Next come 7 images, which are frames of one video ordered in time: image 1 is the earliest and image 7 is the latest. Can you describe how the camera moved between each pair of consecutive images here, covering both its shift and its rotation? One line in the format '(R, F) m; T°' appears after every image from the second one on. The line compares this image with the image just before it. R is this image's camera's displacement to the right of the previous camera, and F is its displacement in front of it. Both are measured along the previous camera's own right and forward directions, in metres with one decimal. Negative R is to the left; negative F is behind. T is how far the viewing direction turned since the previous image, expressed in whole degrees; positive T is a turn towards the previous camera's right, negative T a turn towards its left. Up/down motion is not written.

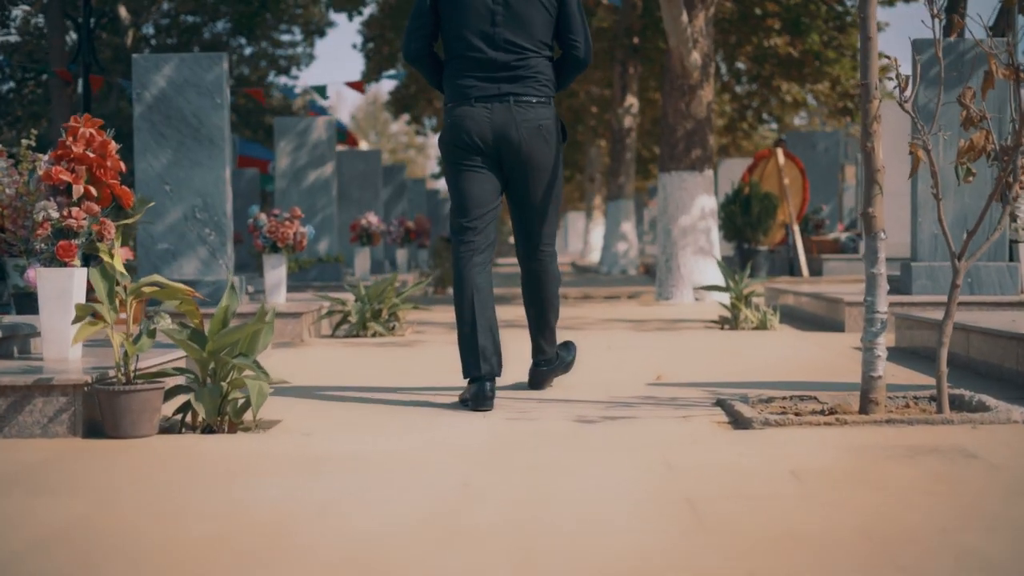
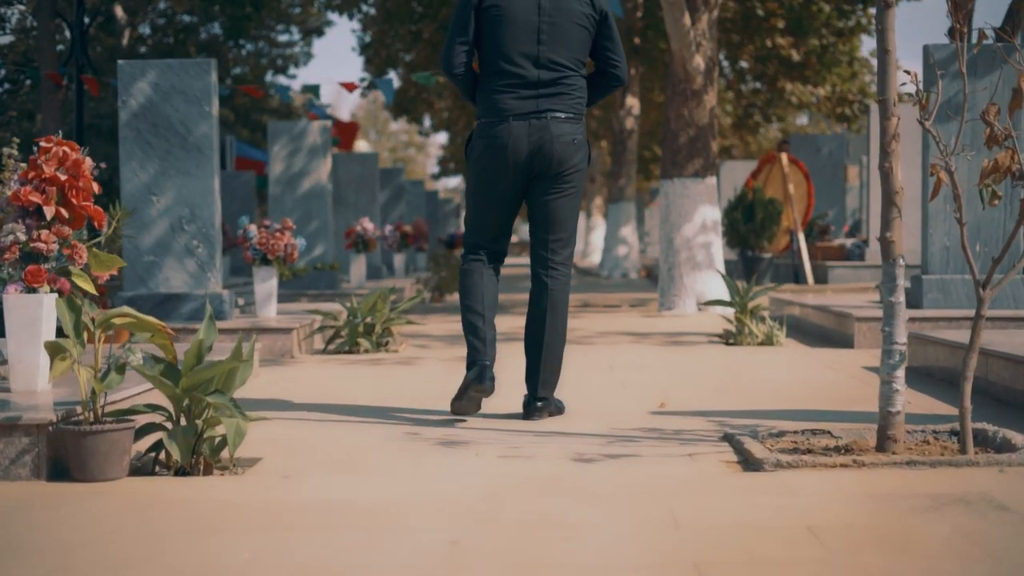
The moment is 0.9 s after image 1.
(0.0, +0.4) m; 0°
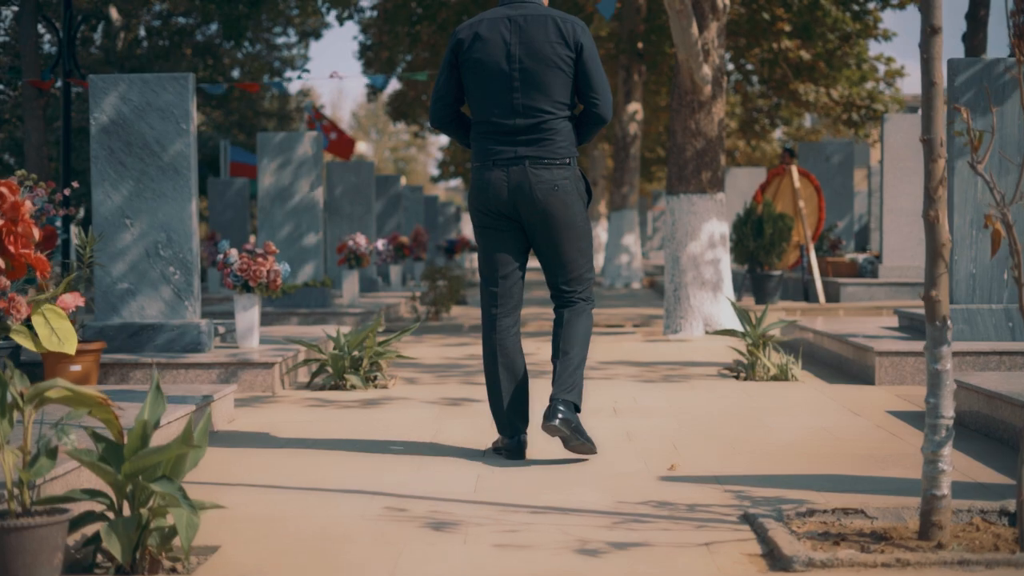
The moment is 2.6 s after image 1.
(0.0, +0.7) m; 0°
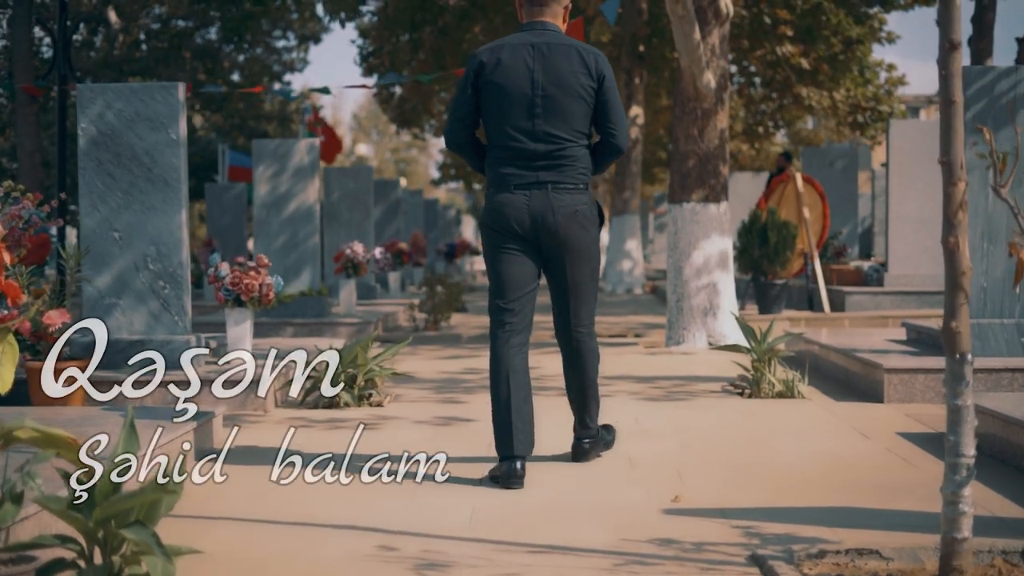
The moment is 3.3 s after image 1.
(0.0, +0.3) m; 0°
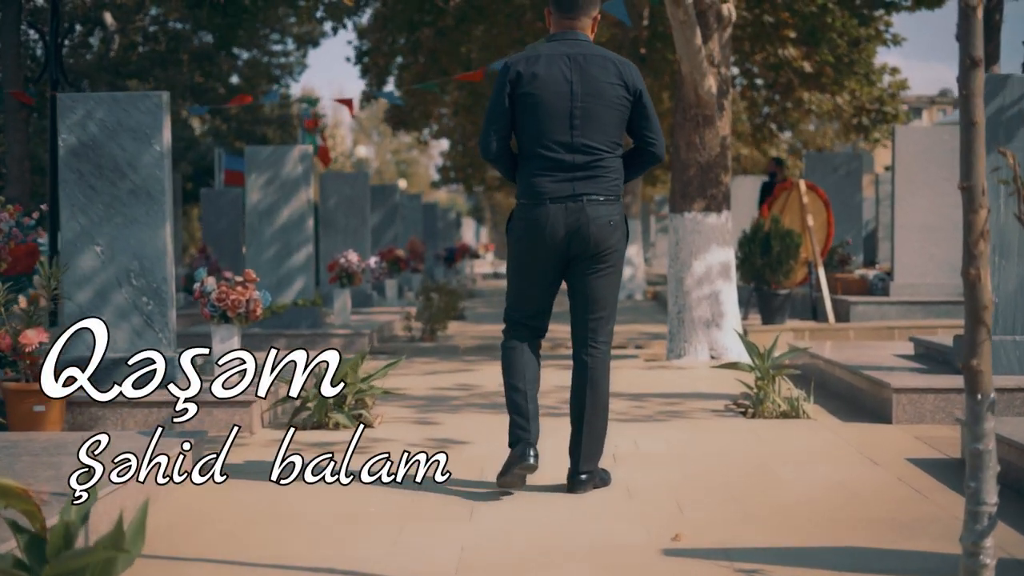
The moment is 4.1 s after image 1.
(0.0, +0.3) m; 0°
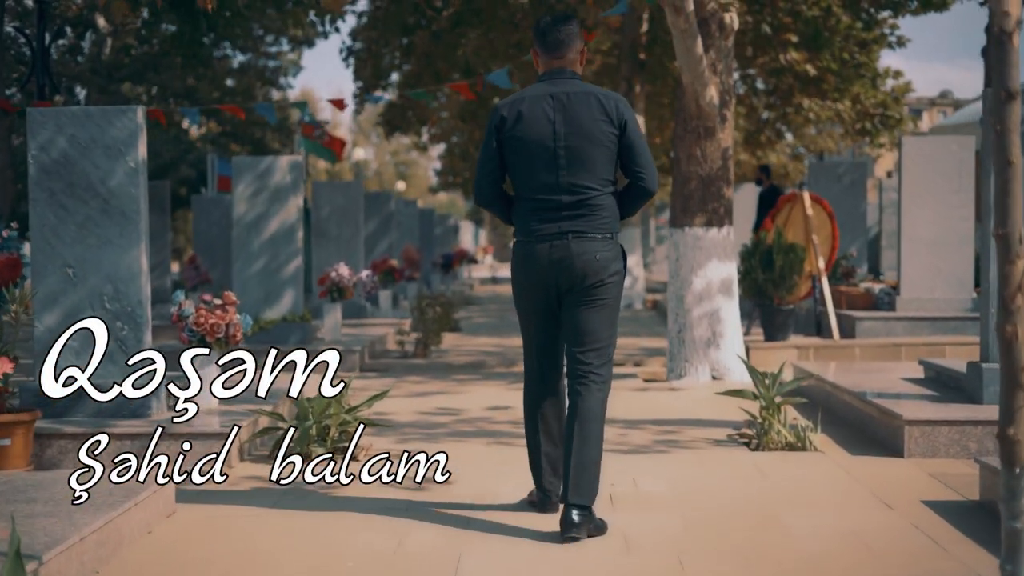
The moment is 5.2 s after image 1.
(0.0, +0.5) m; 0°
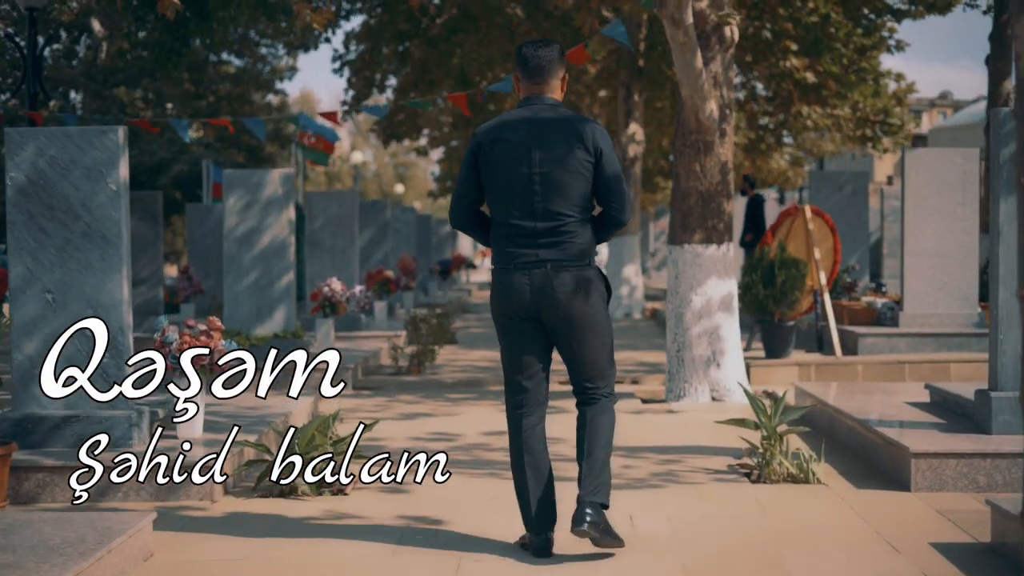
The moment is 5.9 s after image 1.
(0.0, +0.3) m; 0°
